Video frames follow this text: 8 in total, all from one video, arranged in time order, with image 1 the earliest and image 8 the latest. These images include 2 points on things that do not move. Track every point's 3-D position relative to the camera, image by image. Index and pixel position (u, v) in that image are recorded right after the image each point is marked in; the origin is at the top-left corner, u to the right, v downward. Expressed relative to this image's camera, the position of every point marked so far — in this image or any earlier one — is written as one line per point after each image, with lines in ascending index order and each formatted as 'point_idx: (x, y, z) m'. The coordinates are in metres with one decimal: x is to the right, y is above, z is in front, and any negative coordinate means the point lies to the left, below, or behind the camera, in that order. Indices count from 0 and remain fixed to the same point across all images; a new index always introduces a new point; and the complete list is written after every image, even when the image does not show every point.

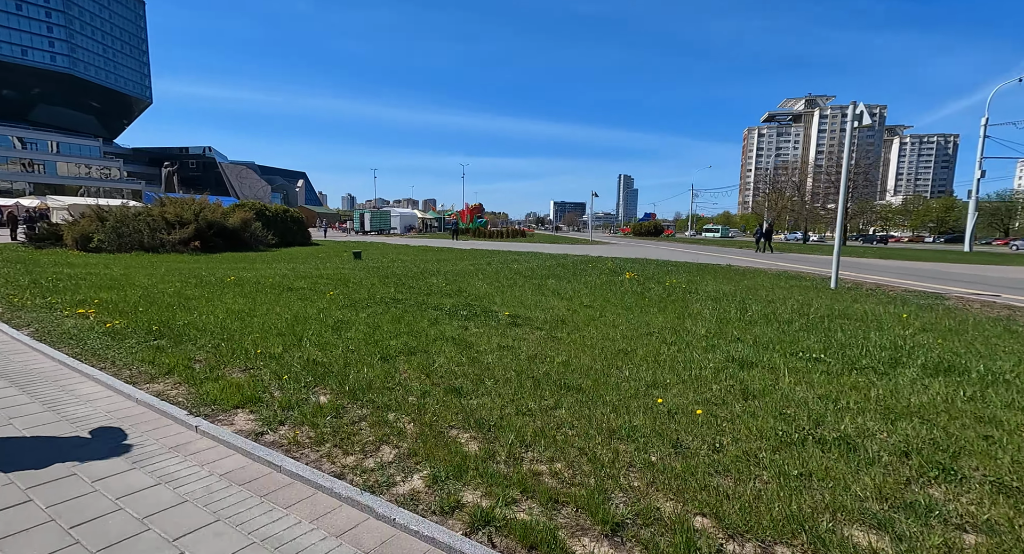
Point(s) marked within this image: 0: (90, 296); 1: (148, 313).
0: (-4.4, -0.2, +5.5) m
1: (-3.0, -0.3, +4.4) m
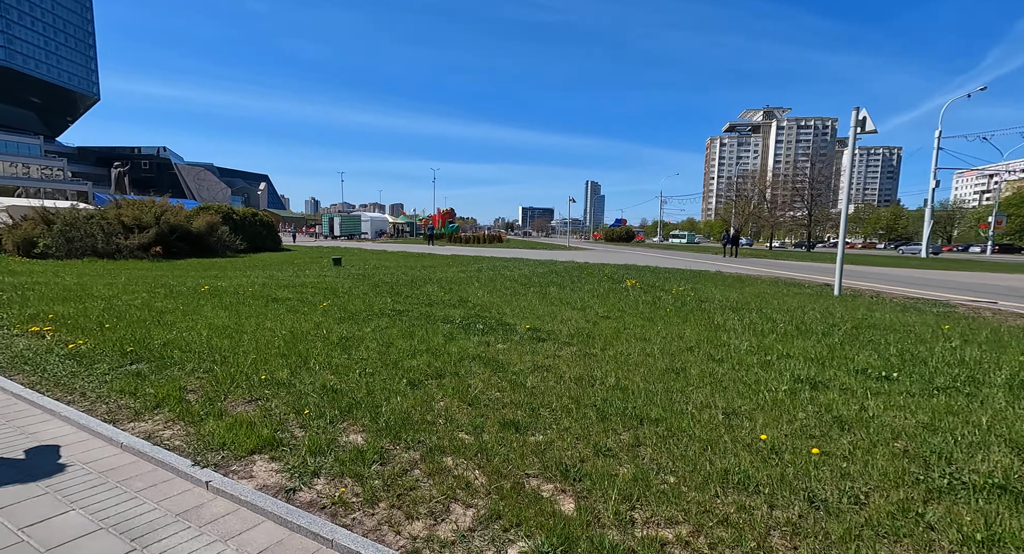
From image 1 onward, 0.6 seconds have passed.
0: (-4.3, -0.3, +4.9) m
1: (-2.9, -0.4, +3.9) m
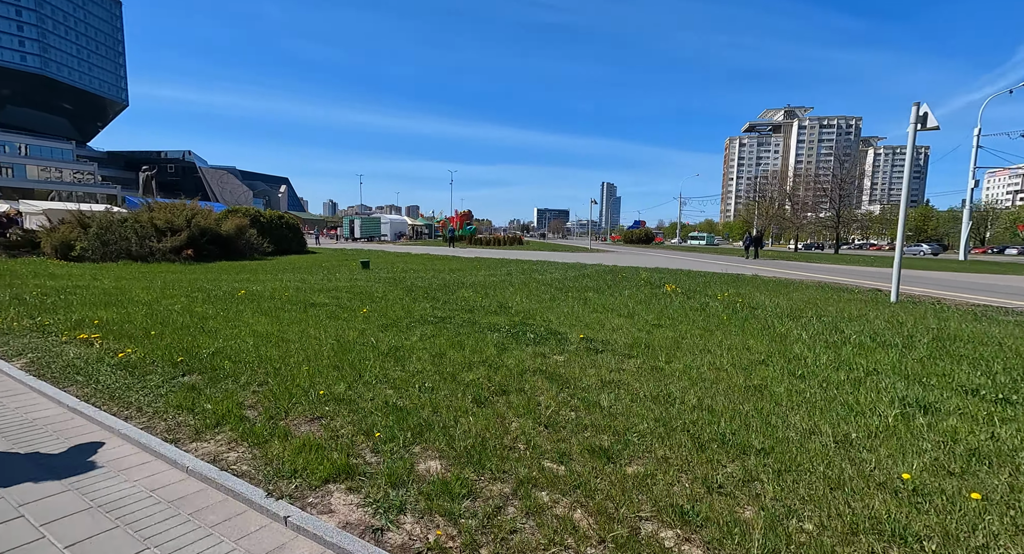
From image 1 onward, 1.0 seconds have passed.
0: (-3.9, -0.3, +4.9) m
1: (-2.5, -0.4, +3.9) m
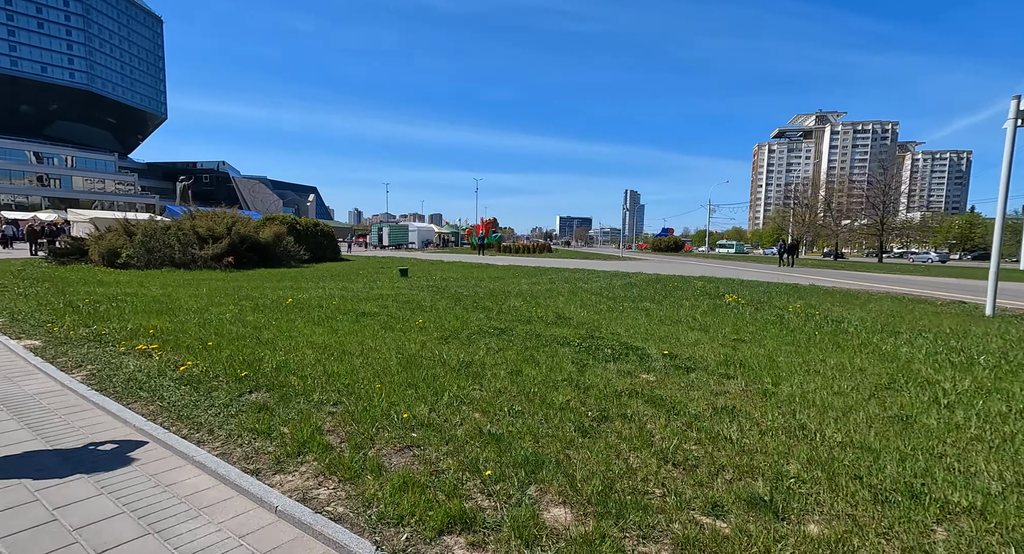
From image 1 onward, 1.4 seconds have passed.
0: (-3.3, -0.4, +4.8) m
1: (-2.0, -0.5, +3.7) m
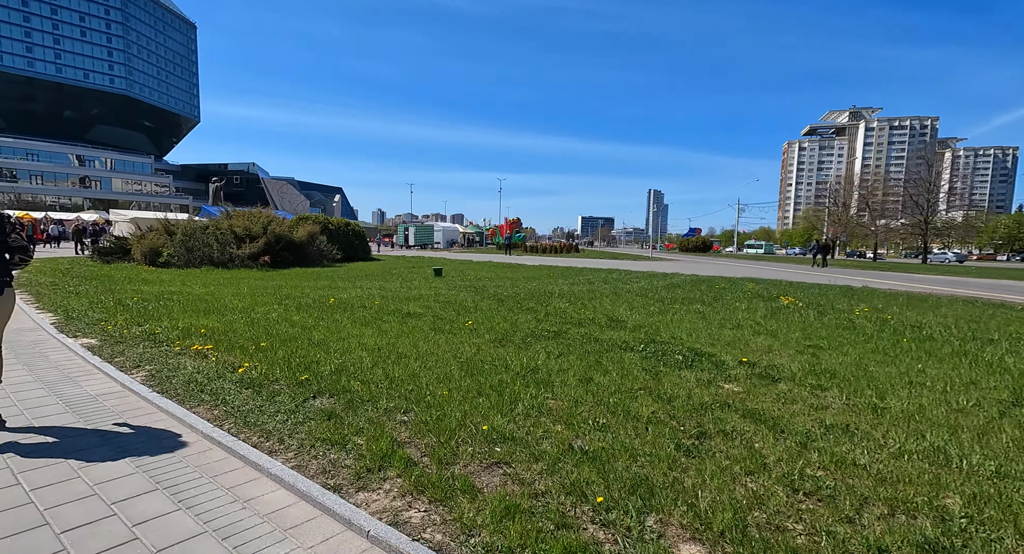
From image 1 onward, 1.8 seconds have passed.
0: (-2.9, -0.4, +4.8) m
1: (-1.6, -0.5, +3.7) m
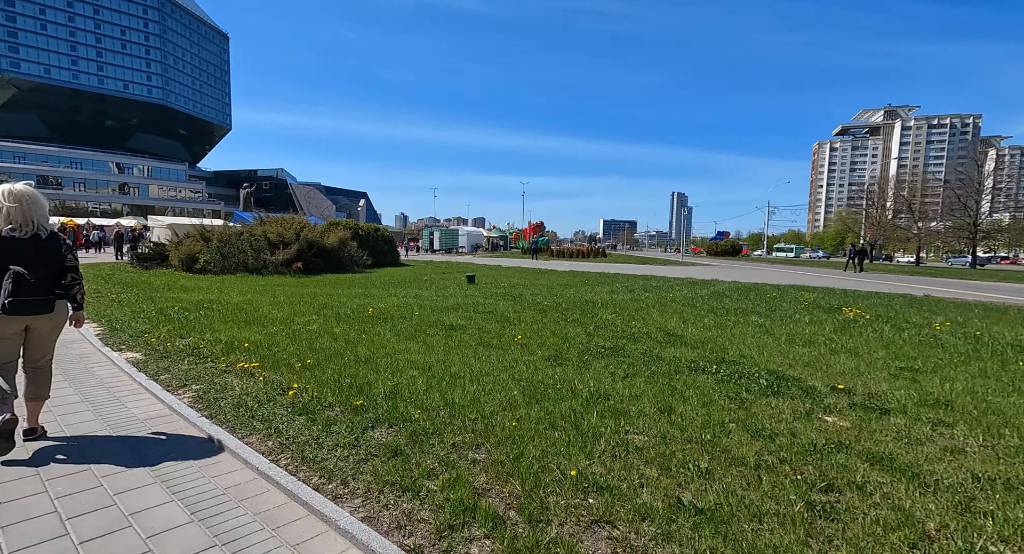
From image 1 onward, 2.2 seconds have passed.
0: (-2.4, -0.5, +4.7) m
1: (-1.2, -0.6, +3.5) m
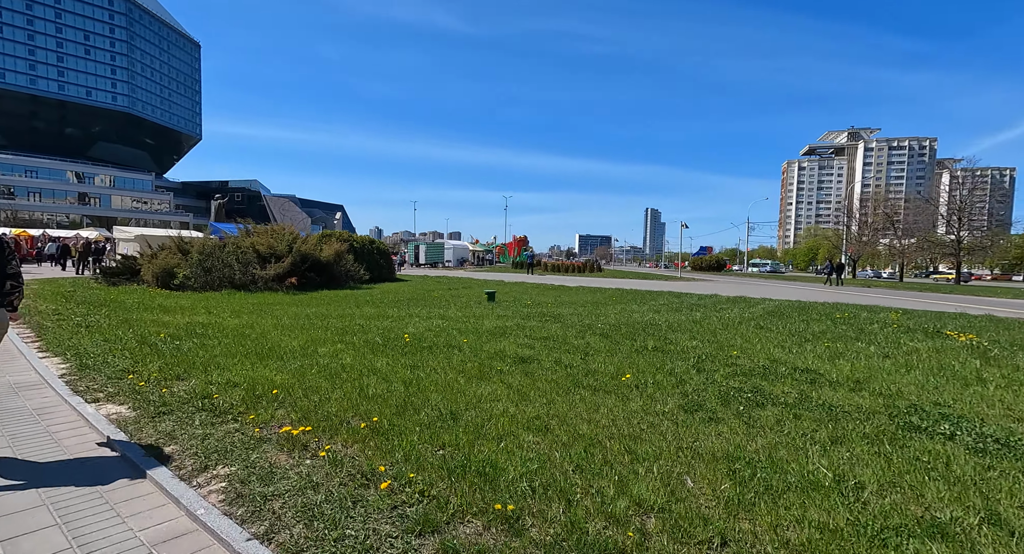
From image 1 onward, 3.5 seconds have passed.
0: (-1.8, -0.7, +3.6) m
1: (-0.5, -0.7, +2.4) m
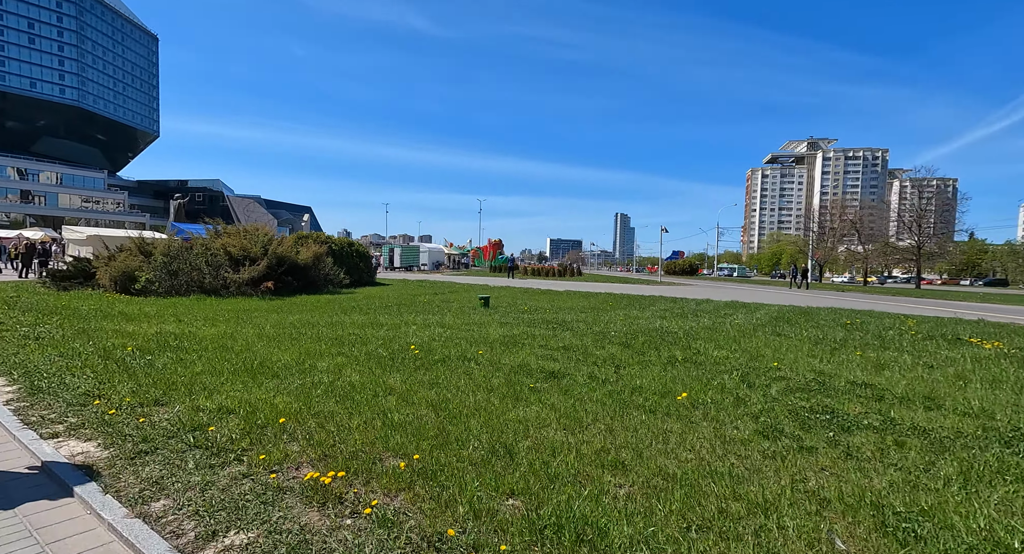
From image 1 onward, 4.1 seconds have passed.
0: (-1.5, -0.7, +3.1) m
1: (-0.2, -0.7, +2.0) m
